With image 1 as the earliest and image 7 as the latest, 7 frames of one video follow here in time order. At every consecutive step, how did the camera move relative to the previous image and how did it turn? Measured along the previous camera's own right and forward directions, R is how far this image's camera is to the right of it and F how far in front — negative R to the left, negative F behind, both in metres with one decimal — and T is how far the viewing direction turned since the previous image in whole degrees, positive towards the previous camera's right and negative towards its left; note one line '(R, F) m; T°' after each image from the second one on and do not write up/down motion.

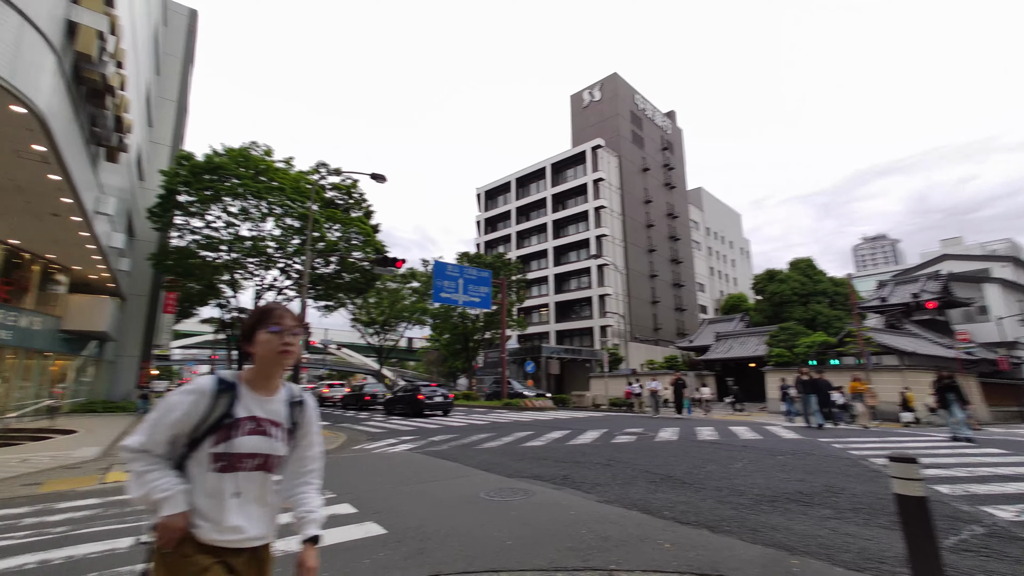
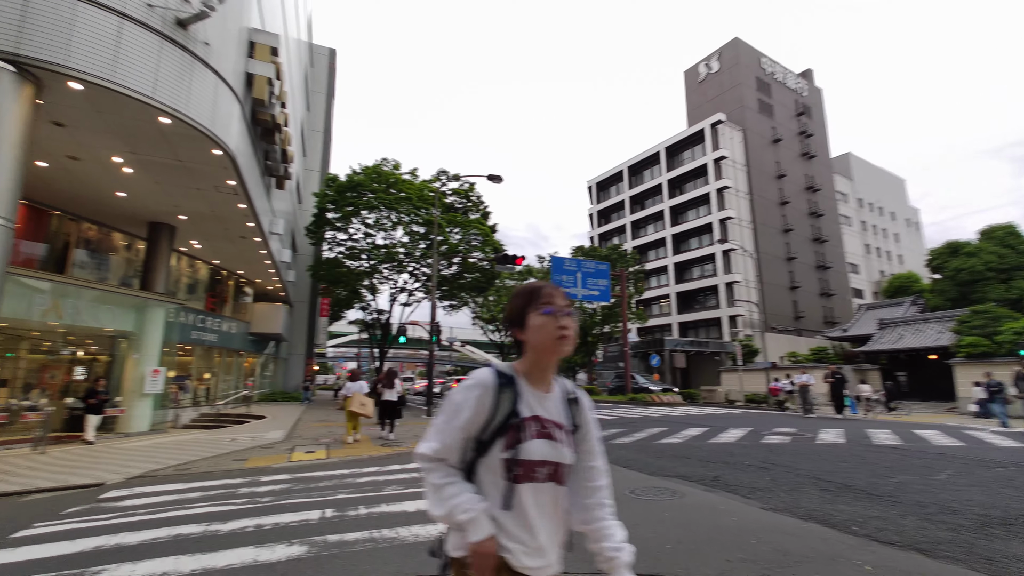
(-0.3, +0.1) m; -14°
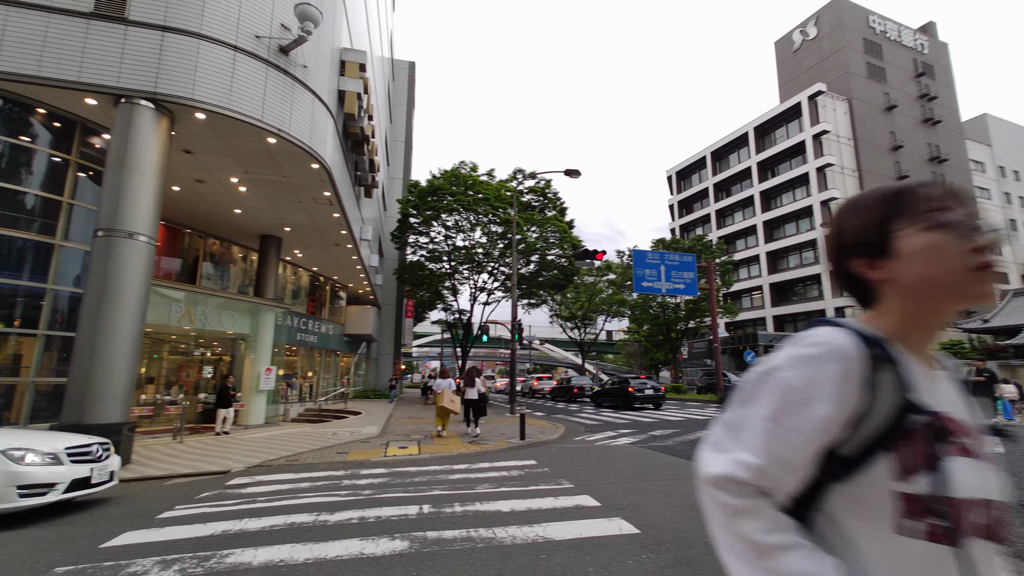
(-0.1, +0.2) m; -10°
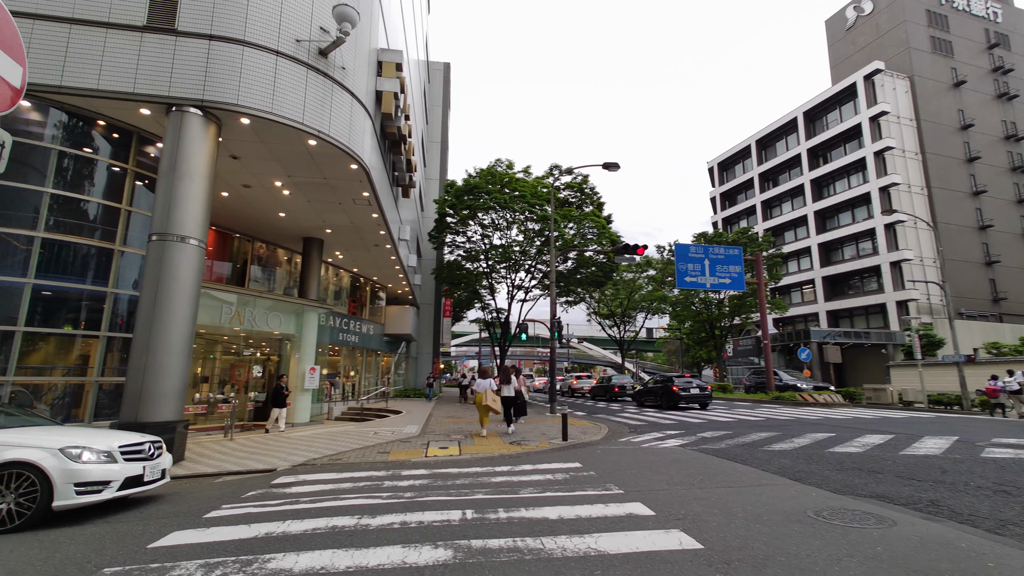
(-0.1, +0.3) m; -5°
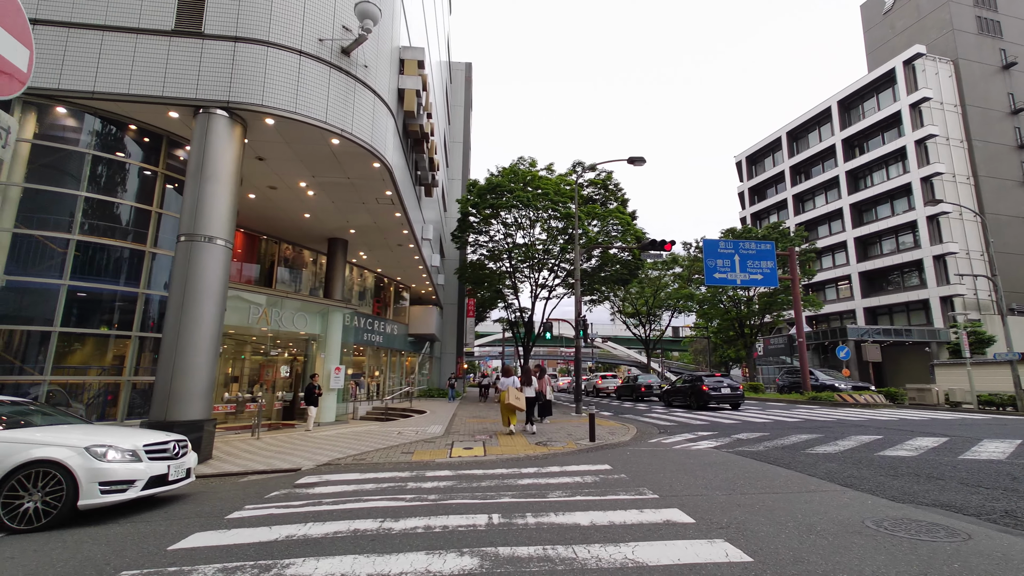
(0.0, +0.2) m; -3°
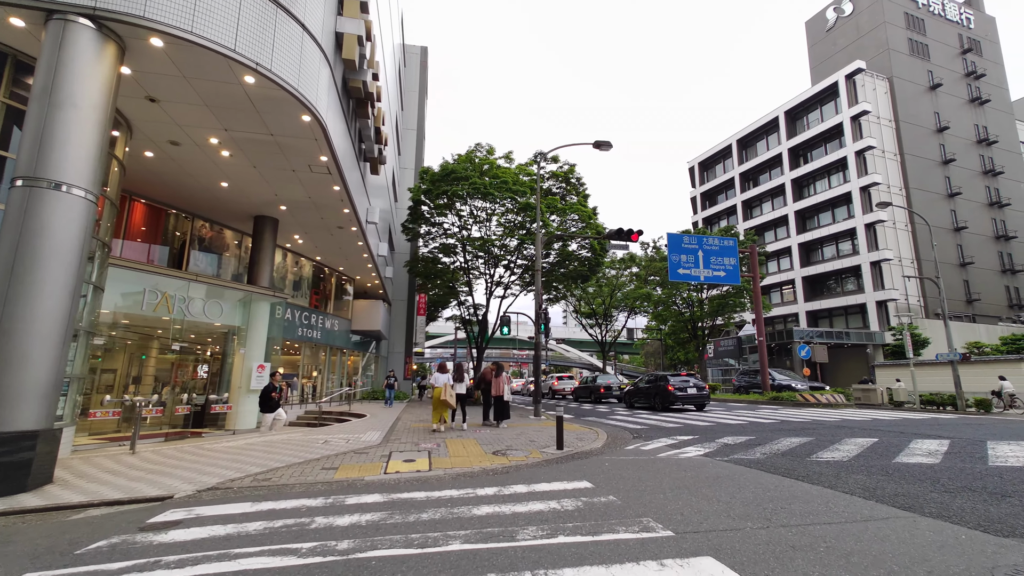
(0.0, +1.7) m; +6°
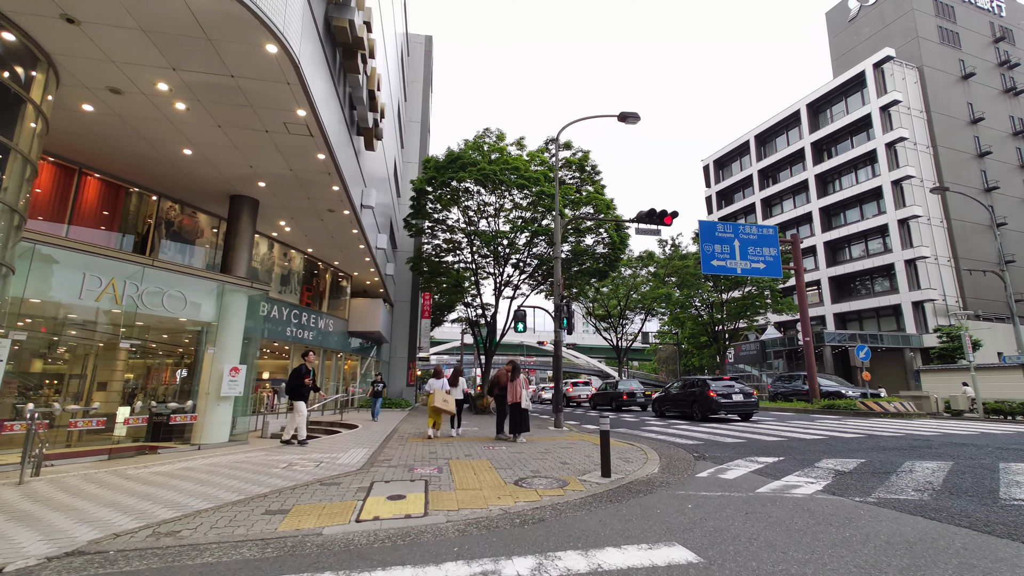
(-0.3, +2.3) m; -1°
